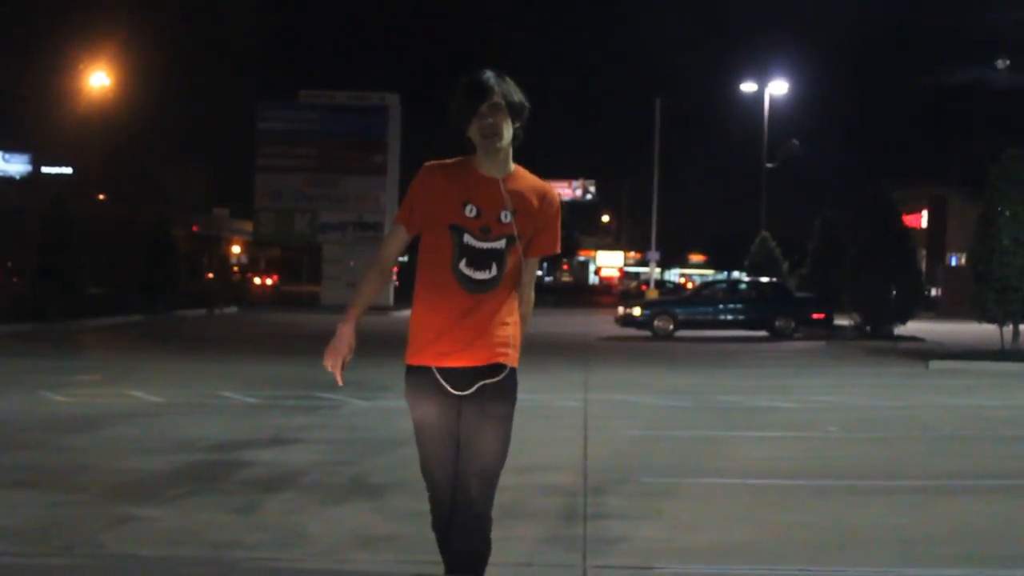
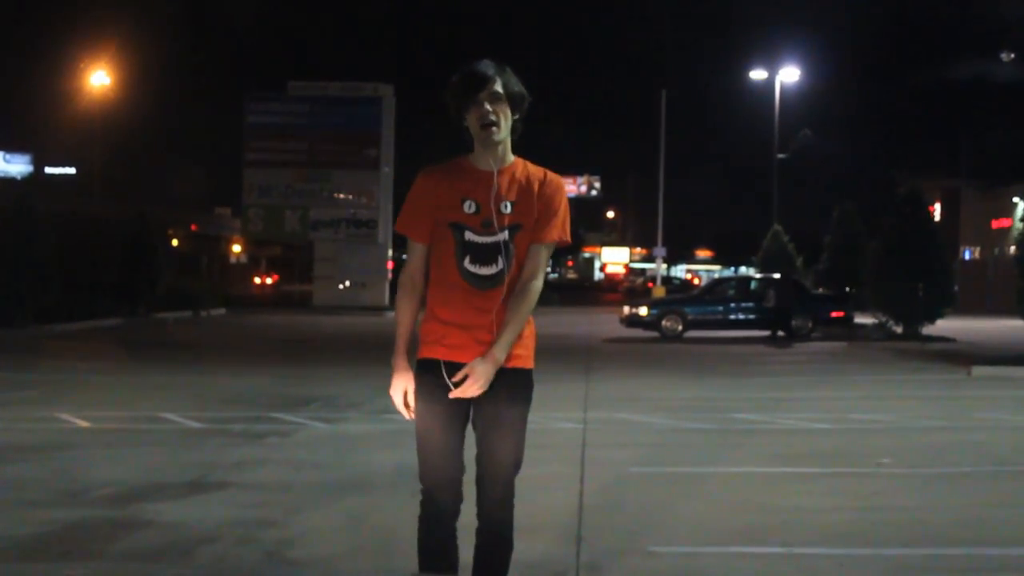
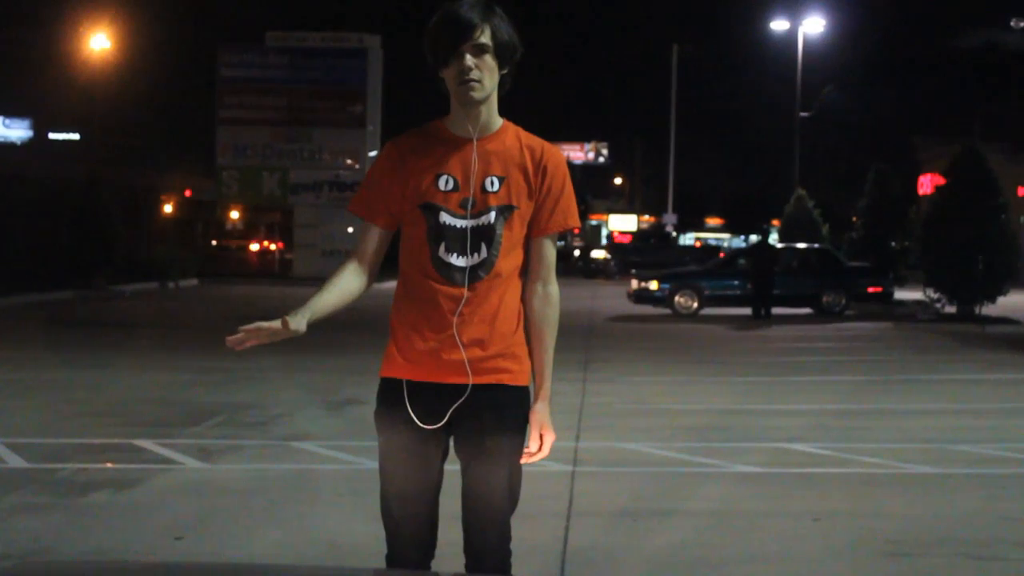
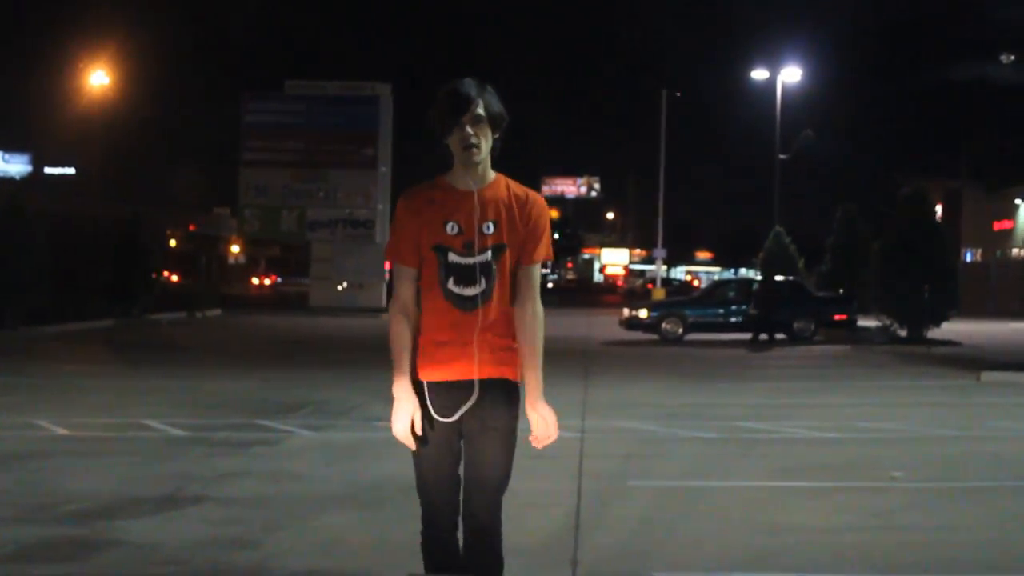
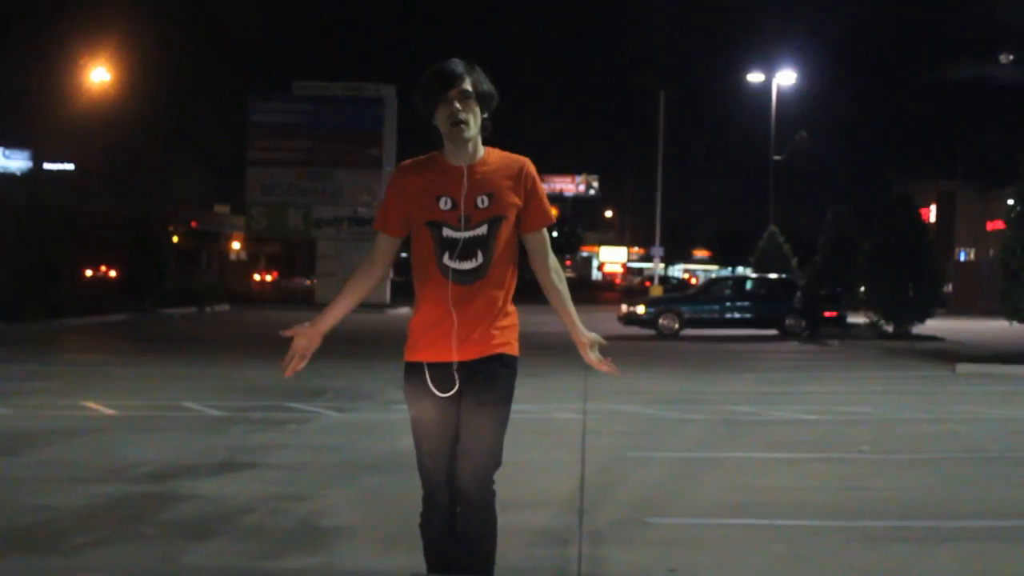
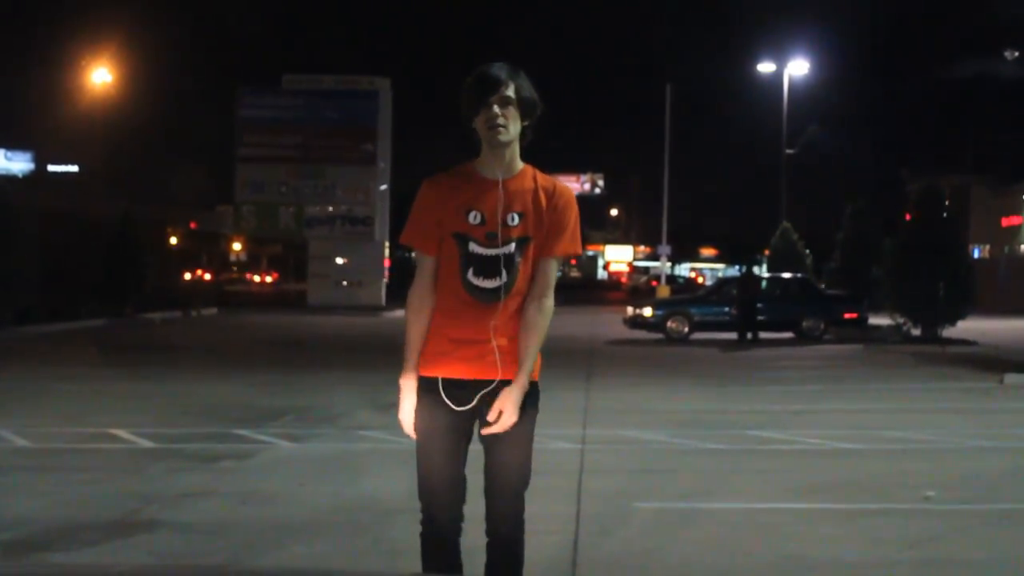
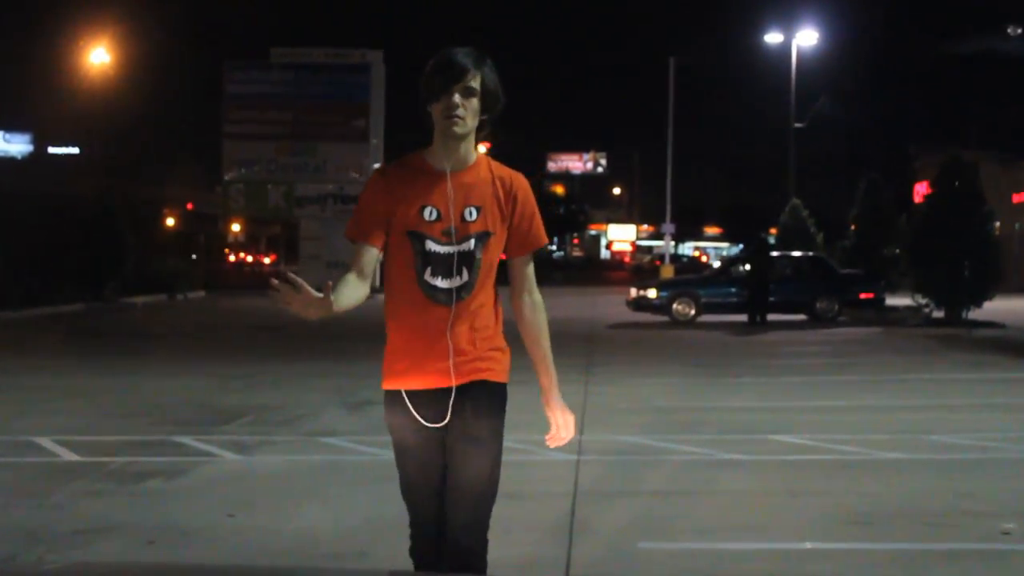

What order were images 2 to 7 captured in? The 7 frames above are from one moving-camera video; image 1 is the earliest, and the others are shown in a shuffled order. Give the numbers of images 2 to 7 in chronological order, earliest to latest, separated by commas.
5, 2, 4, 6, 7, 3
